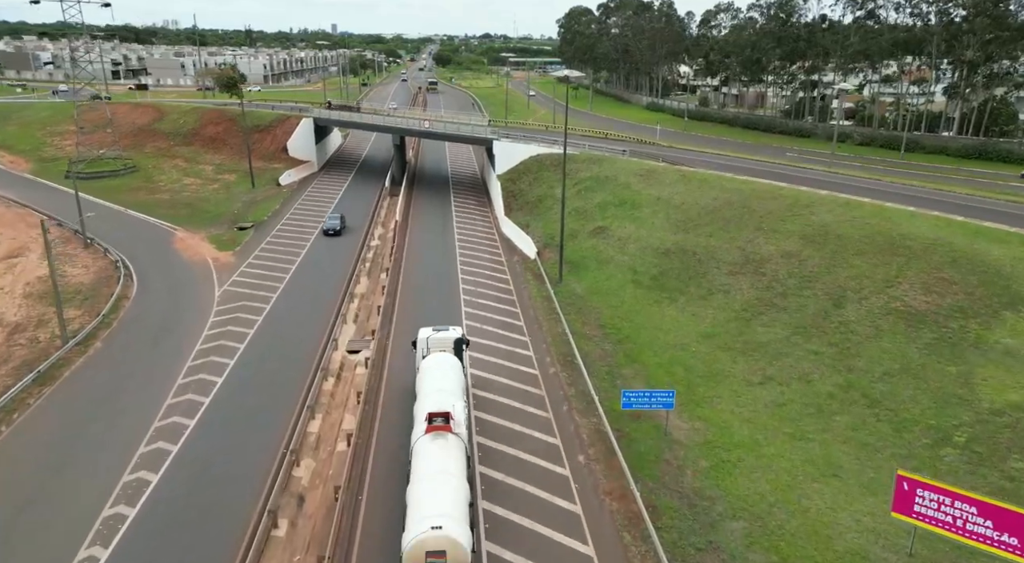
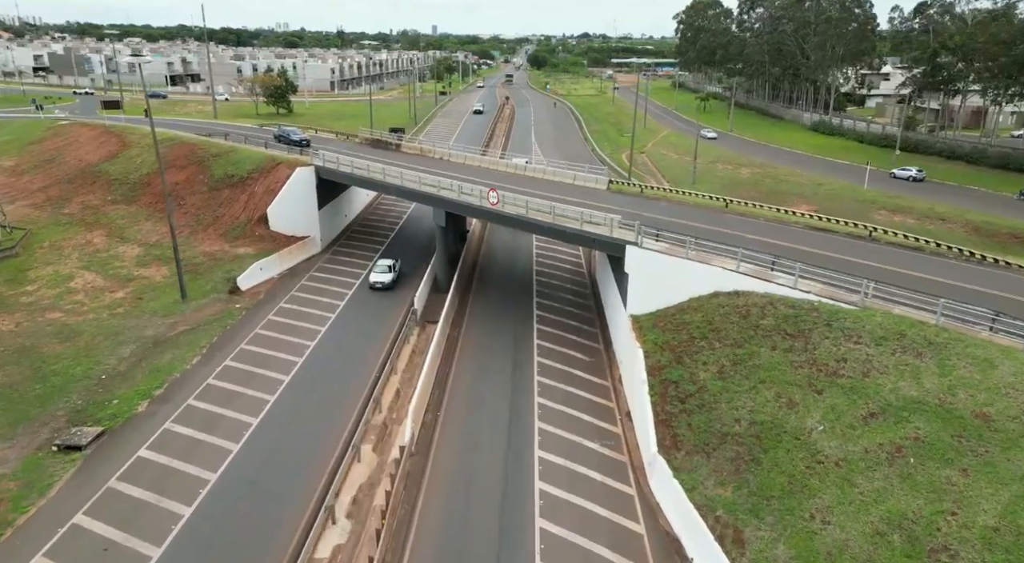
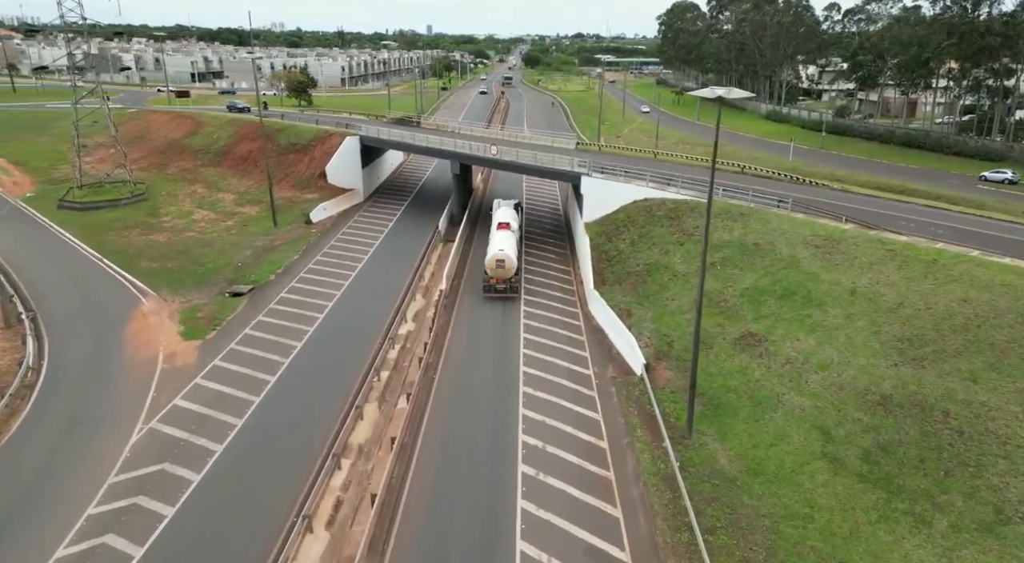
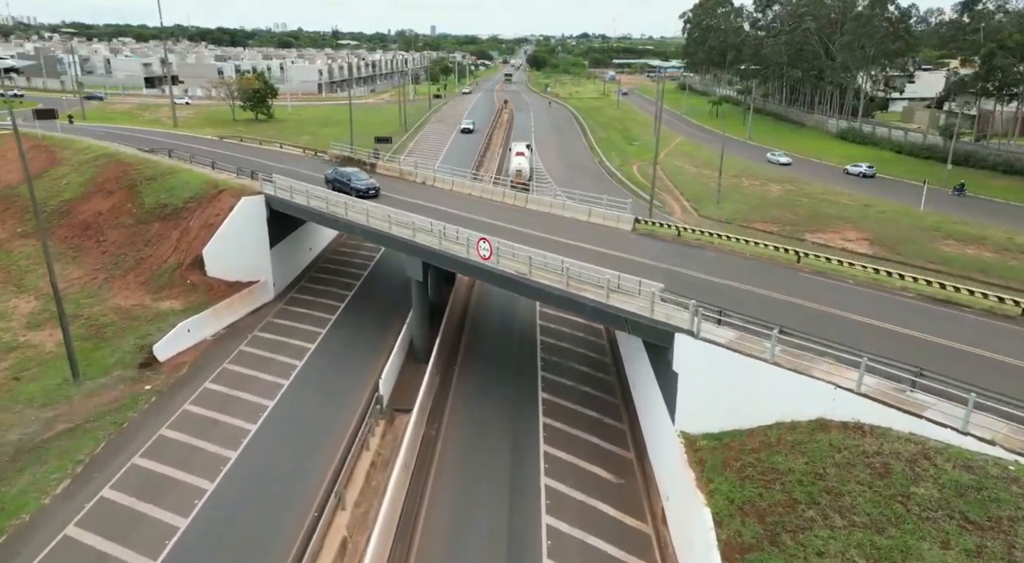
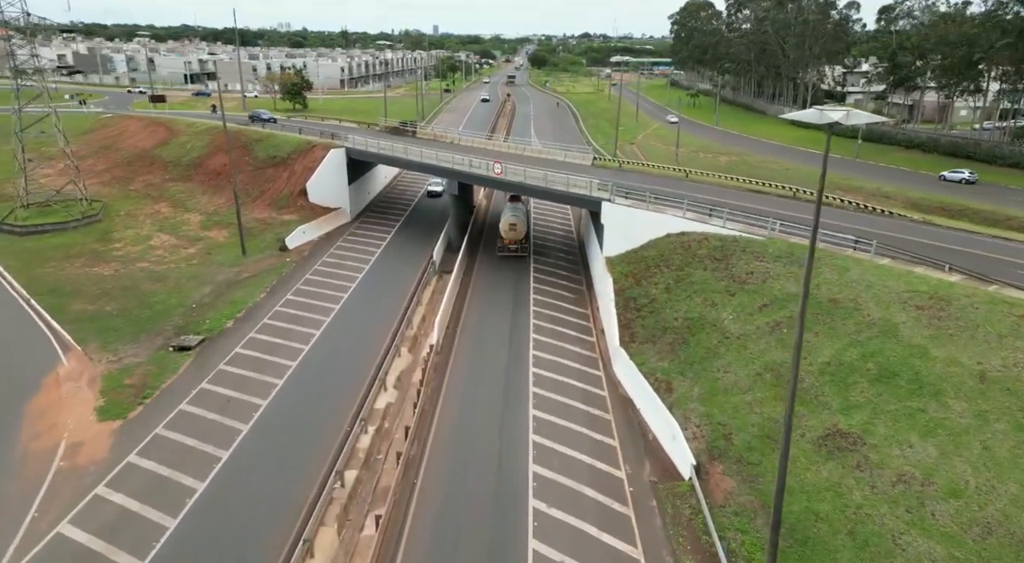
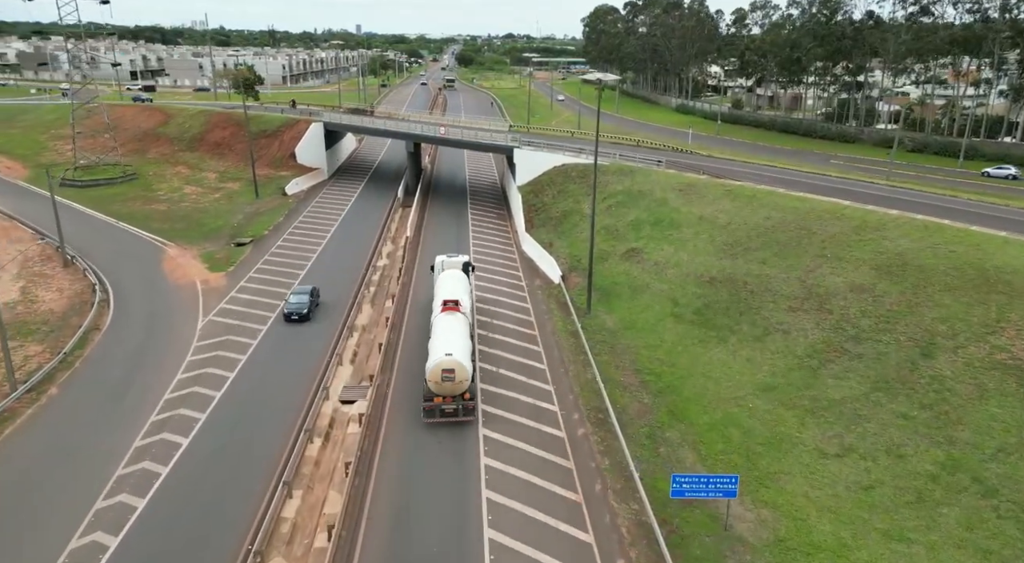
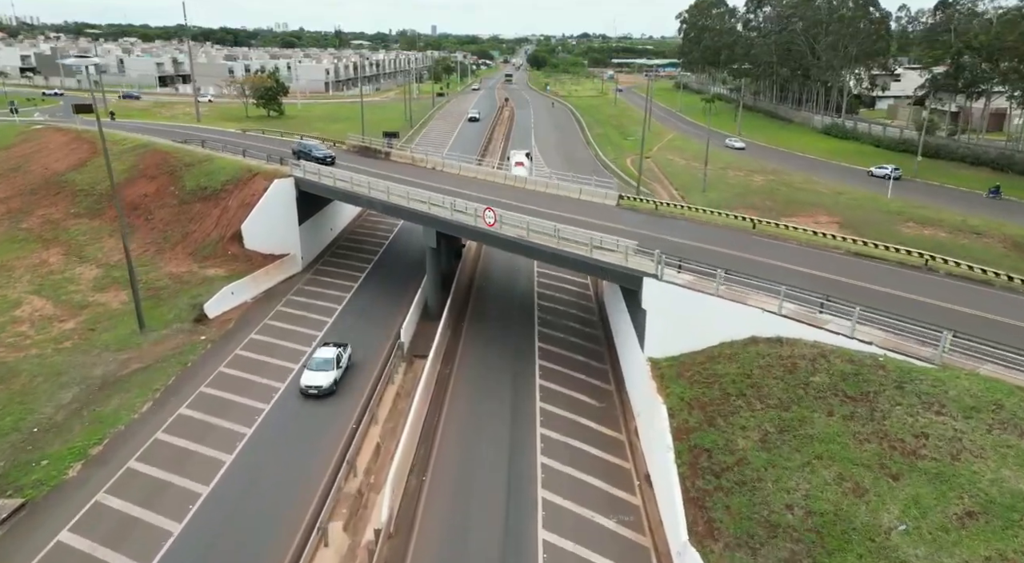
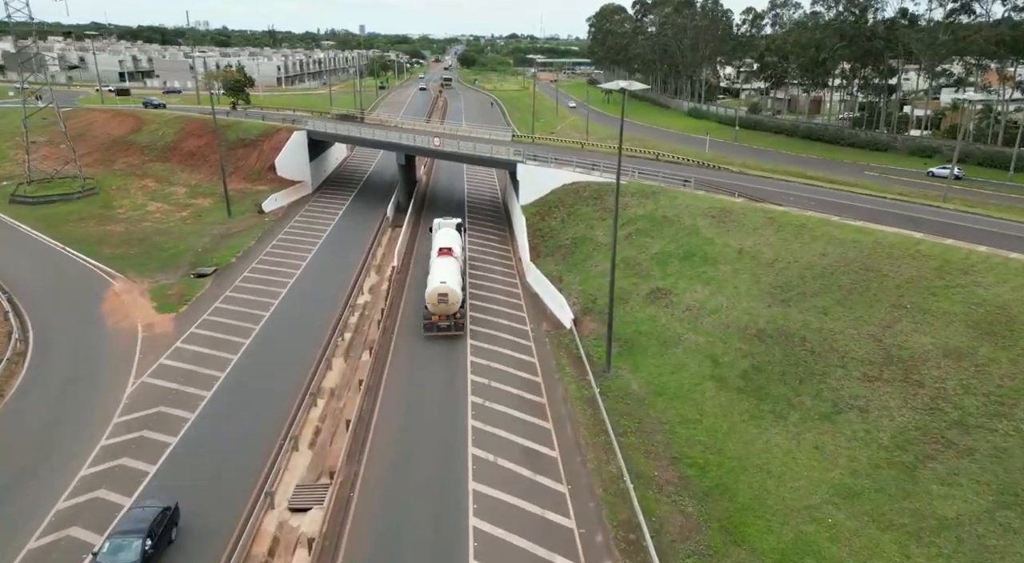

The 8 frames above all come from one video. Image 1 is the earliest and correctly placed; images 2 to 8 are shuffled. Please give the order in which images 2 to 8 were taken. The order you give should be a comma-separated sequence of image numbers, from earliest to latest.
6, 8, 3, 5, 2, 7, 4
